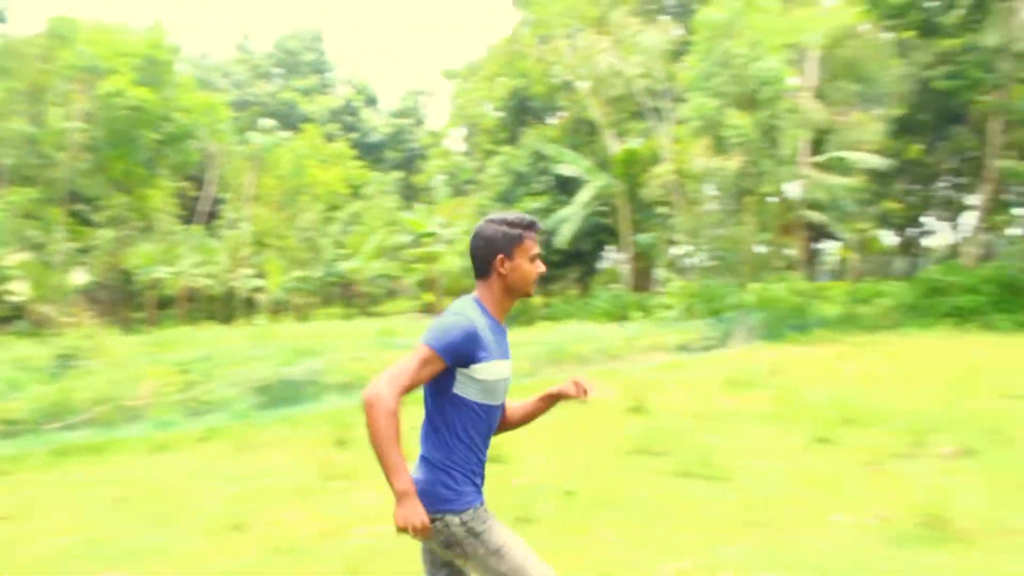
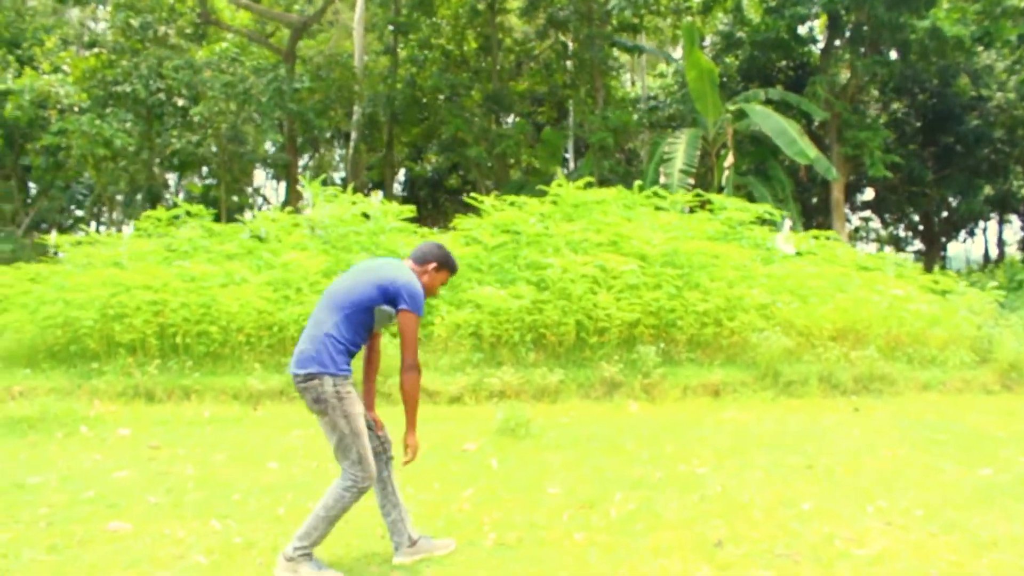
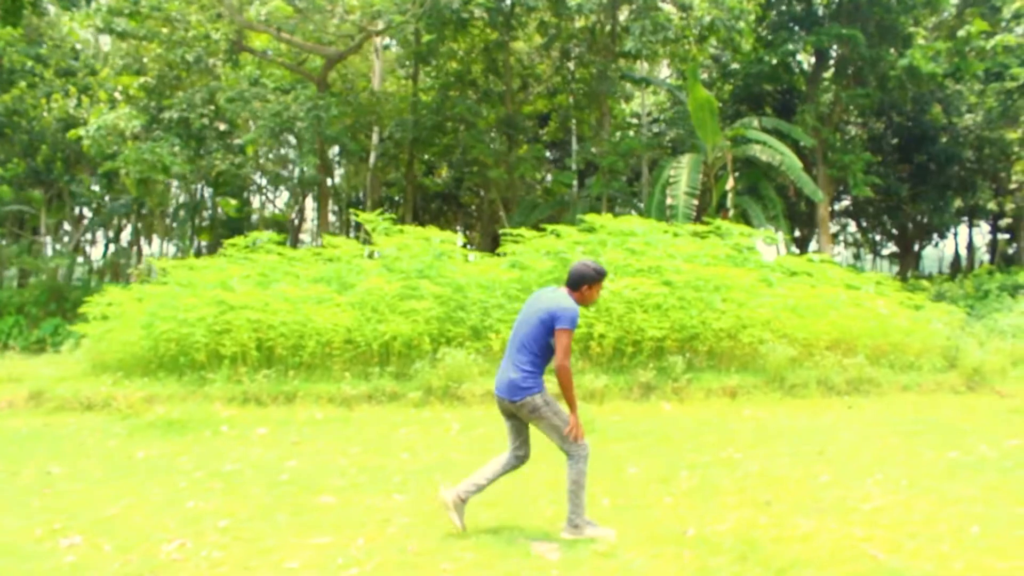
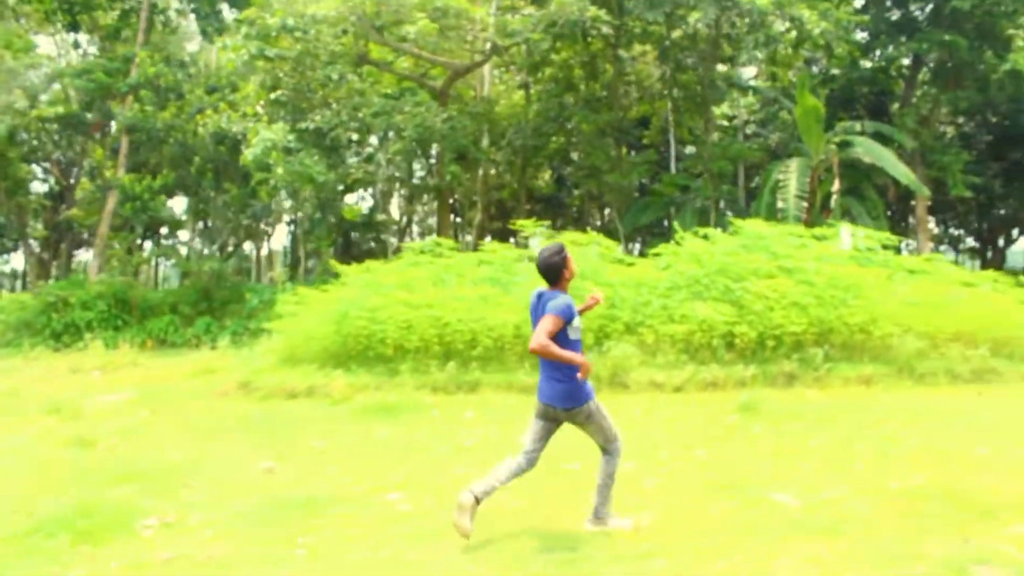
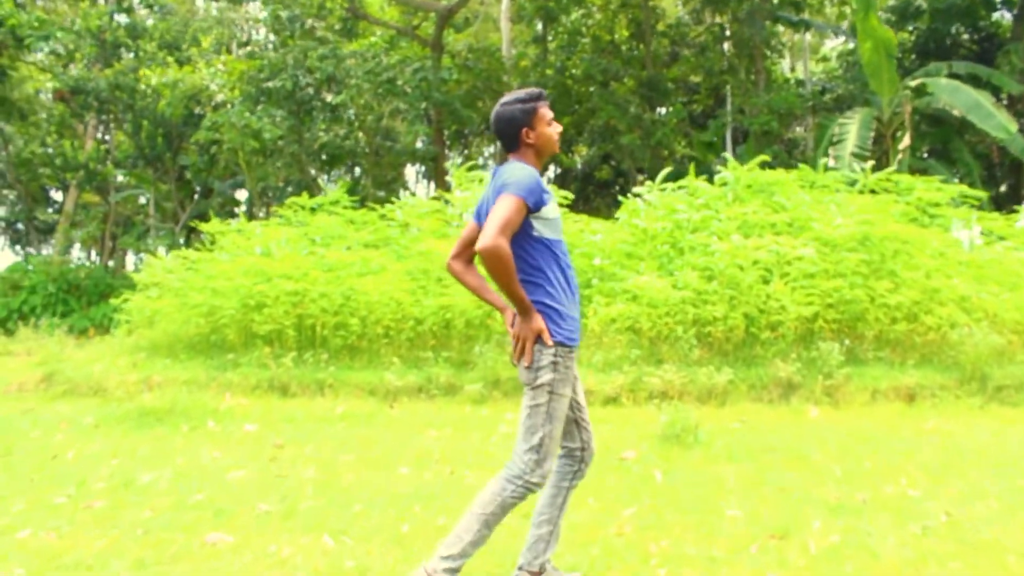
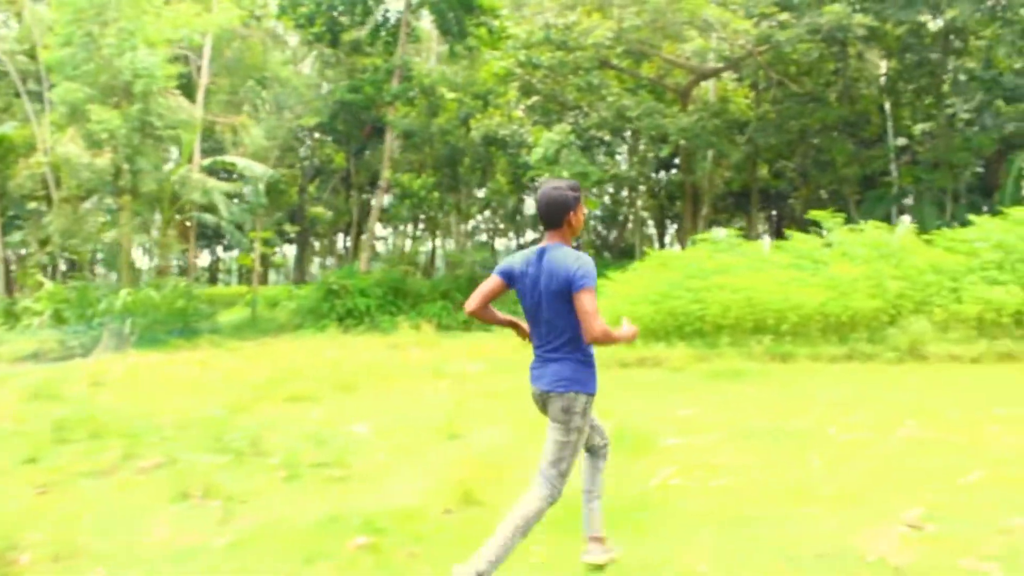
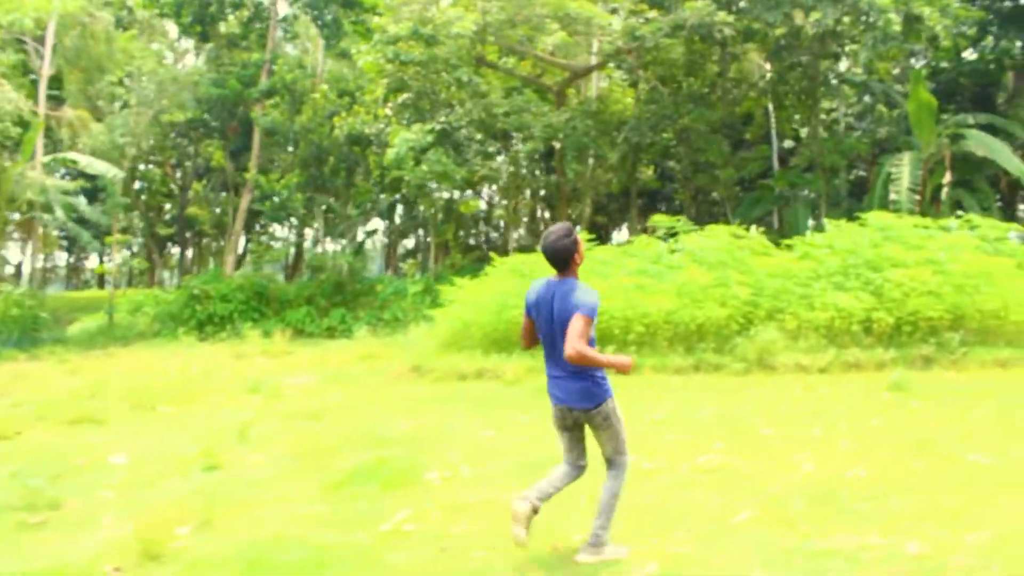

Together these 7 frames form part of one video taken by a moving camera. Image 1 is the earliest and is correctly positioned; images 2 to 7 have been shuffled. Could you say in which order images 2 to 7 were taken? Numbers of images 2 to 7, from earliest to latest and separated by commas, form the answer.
6, 7, 4, 3, 2, 5
